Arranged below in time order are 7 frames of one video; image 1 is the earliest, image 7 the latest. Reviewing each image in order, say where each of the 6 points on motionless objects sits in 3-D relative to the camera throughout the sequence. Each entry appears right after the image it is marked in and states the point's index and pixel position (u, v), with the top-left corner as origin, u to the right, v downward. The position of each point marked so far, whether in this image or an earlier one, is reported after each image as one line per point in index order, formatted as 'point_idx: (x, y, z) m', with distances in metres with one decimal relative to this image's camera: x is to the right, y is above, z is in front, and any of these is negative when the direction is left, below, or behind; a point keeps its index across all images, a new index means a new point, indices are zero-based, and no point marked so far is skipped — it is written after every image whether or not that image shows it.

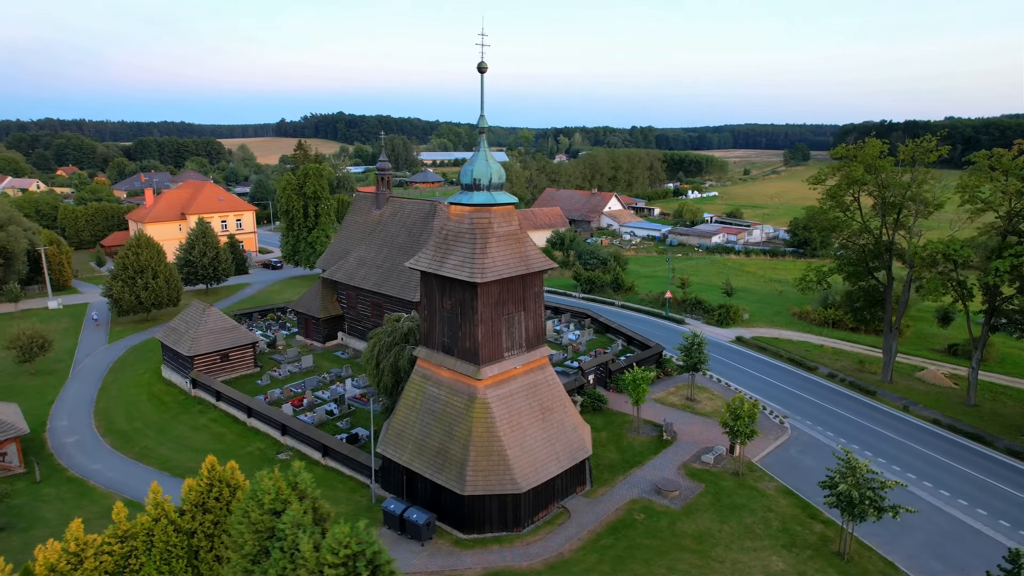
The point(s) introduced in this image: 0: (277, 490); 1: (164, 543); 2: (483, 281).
0: (-5.7, -4.9, +14.2) m
1: (-9.7, -7.1, +16.2) m
2: (-1.1, +0.2, +20.0) m
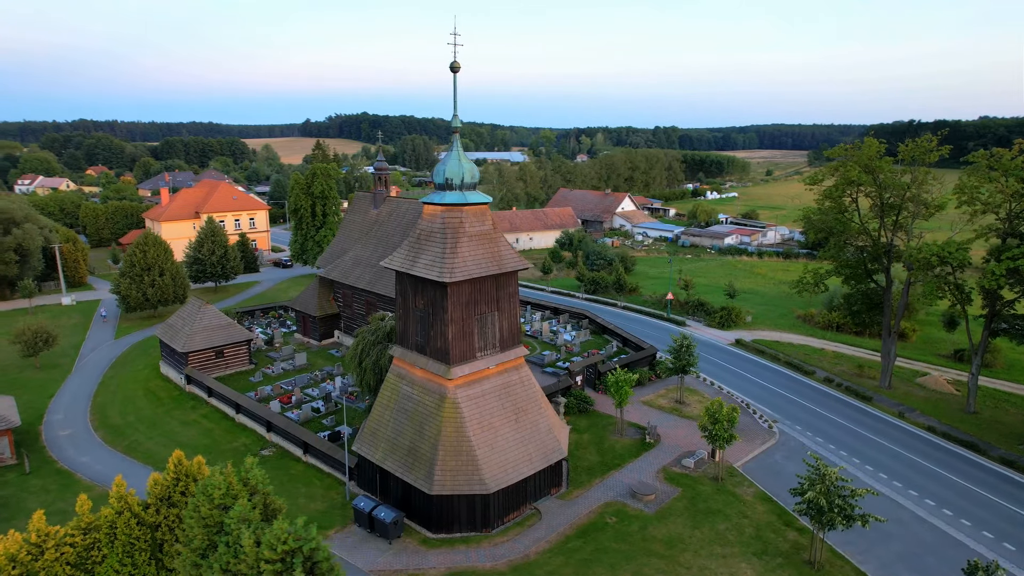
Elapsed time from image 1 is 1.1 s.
0: (-7.0, -4.8, +14.3) m
1: (-10.9, -7.0, +16.5) m
2: (-2.1, +0.2, +20.0) m
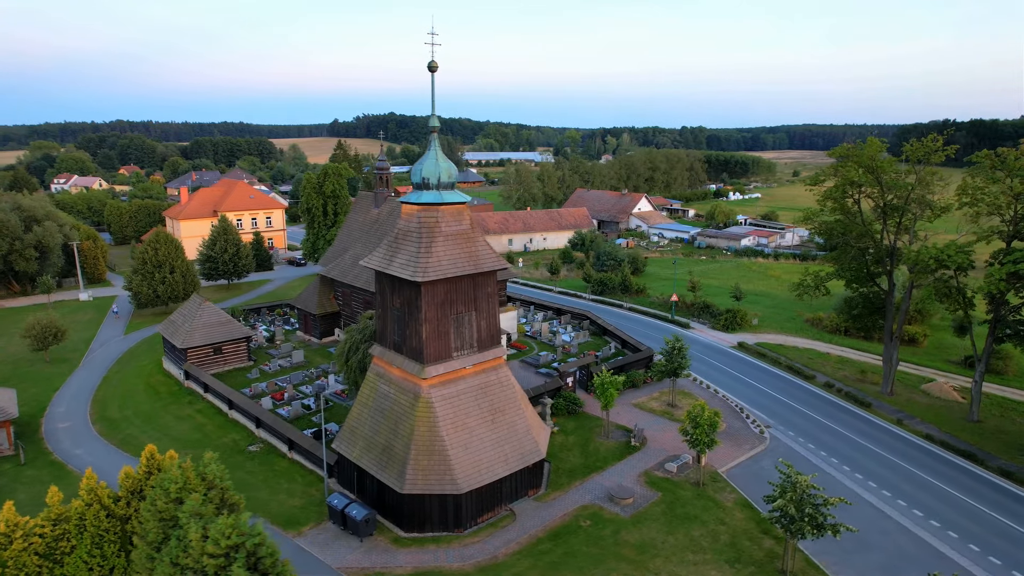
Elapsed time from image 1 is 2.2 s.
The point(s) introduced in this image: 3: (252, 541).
0: (-8.1, -4.8, +14.4) m
1: (-12.0, -6.9, +16.8) m
2: (-3.1, +0.3, +19.9) m
3: (-5.6, -5.5, +12.6) m
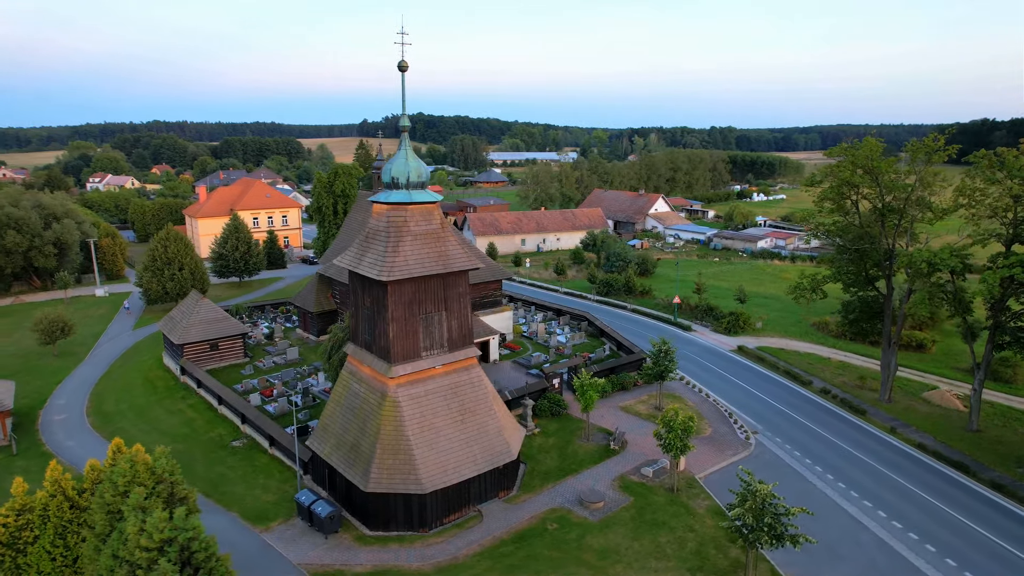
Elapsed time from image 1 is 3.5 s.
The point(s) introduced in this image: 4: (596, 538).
0: (-9.6, -4.7, +14.6) m
1: (-13.4, -6.8, +17.1) m
2: (-4.2, +0.3, +20.0) m
3: (-7.1, -5.4, +12.7) m
4: (+2.9, -8.6, +20.0) m
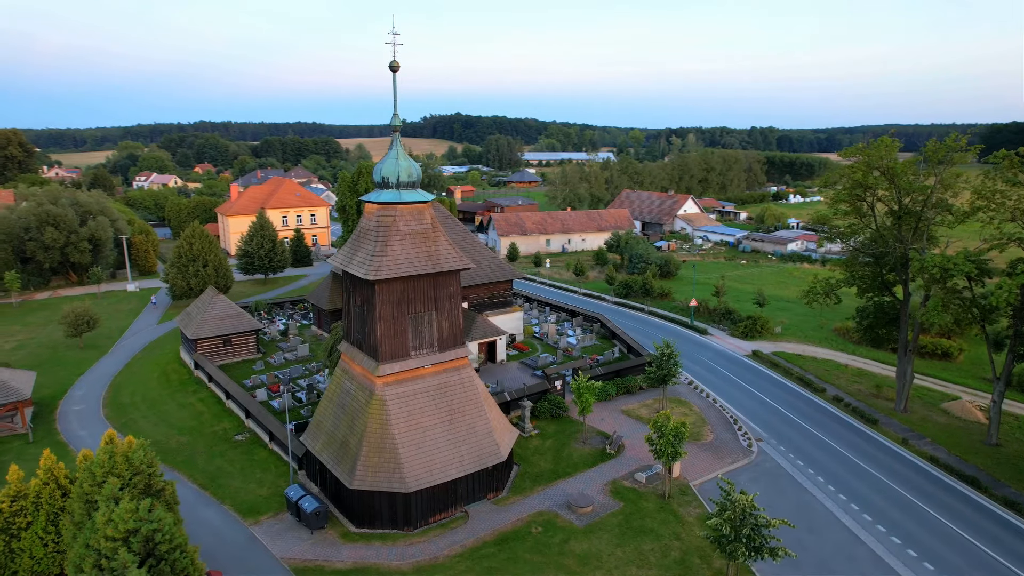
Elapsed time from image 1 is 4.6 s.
0: (-10.4, -4.6, +15.0) m
1: (-14.1, -6.7, +17.7) m
2: (-4.7, +0.3, +20.1) m
3: (-8.1, -5.3, +12.9) m
4: (+2.3, -8.7, +19.7) m
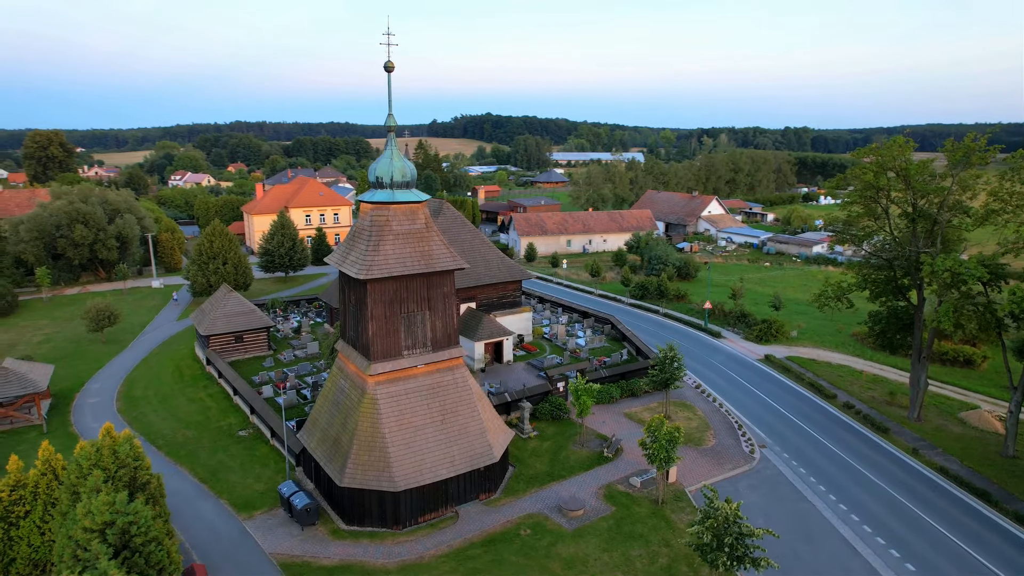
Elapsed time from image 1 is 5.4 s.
0: (-11.0, -4.5, +15.4) m
1: (-14.6, -6.5, +18.2) m
2: (-5.0, +0.3, +20.2) m
3: (-8.8, -5.3, +13.2) m
4: (+1.8, -8.7, +19.5) m
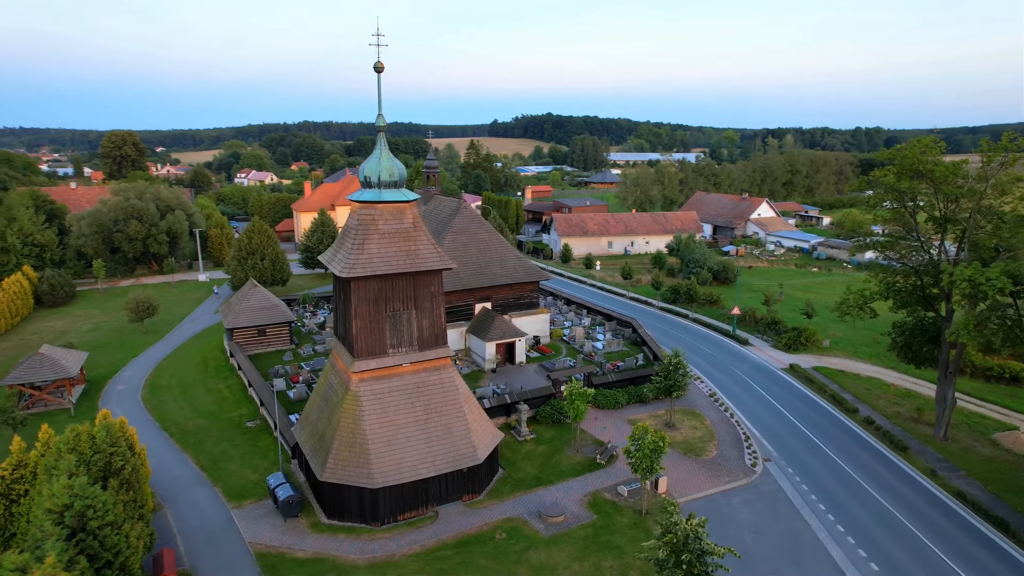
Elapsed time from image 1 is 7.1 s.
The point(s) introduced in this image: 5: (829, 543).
0: (-12.1, -4.3, +16.2) m
1: (-15.5, -6.3, +19.3) m
2: (-5.7, +0.4, +20.5) m
3: (-10.1, -5.1, +13.8) m
4: (+0.9, -8.8, +19.2) m
5: (+10.9, -8.8, +19.9) m
